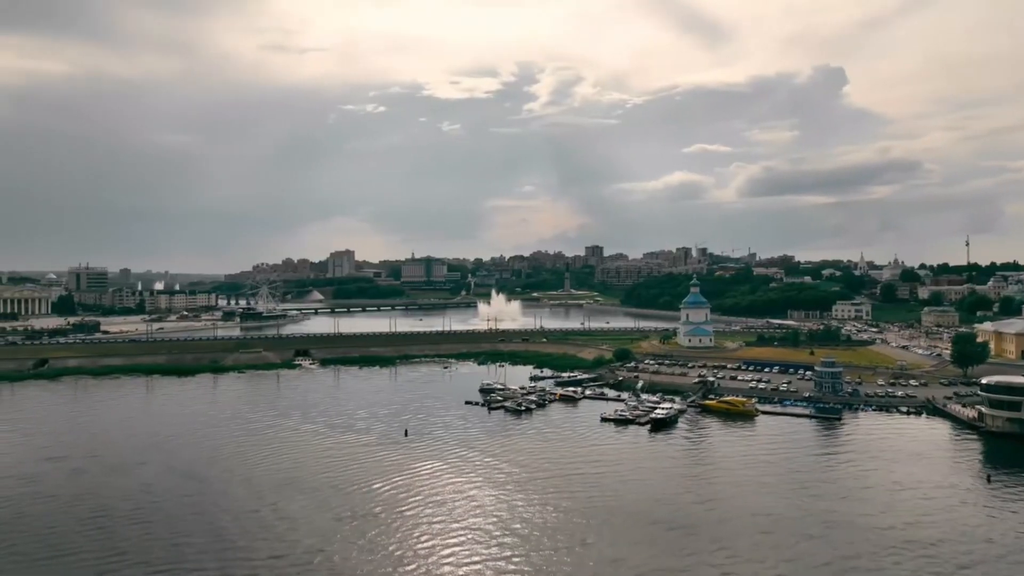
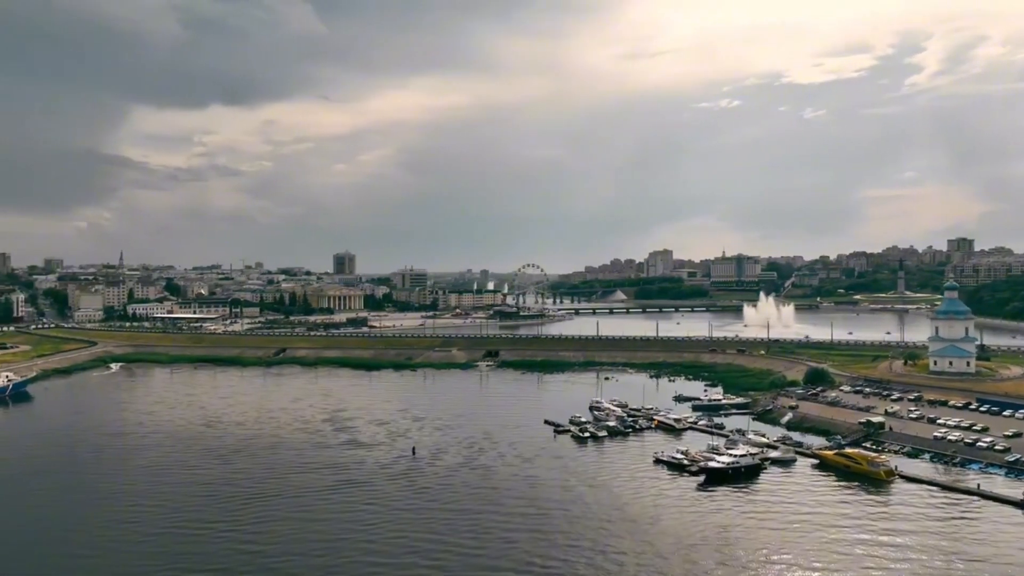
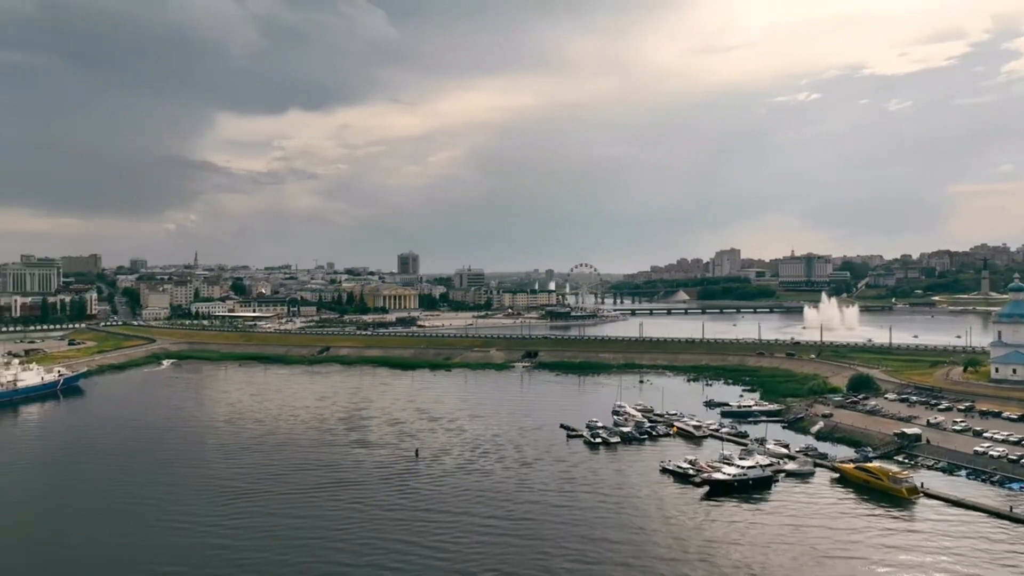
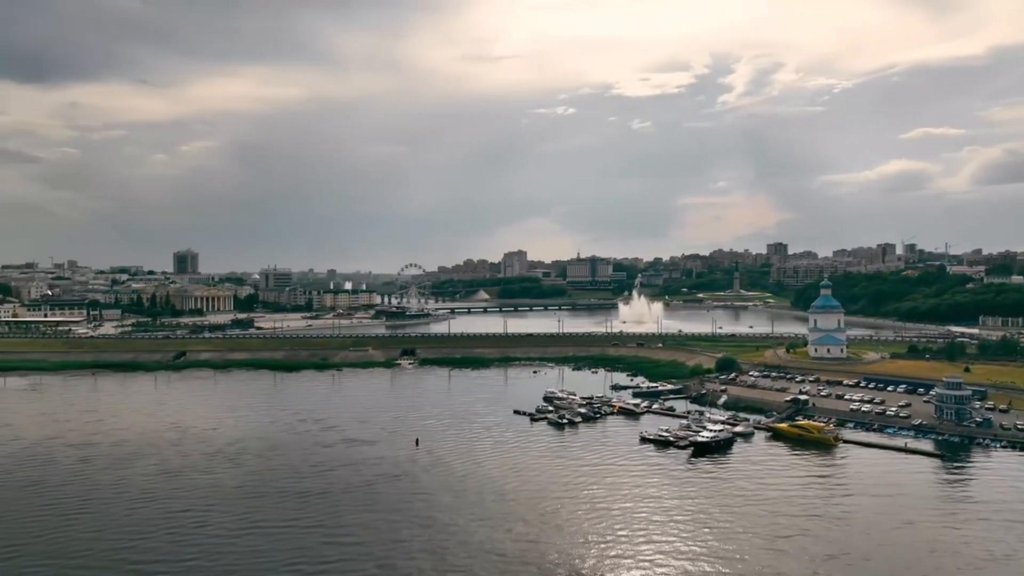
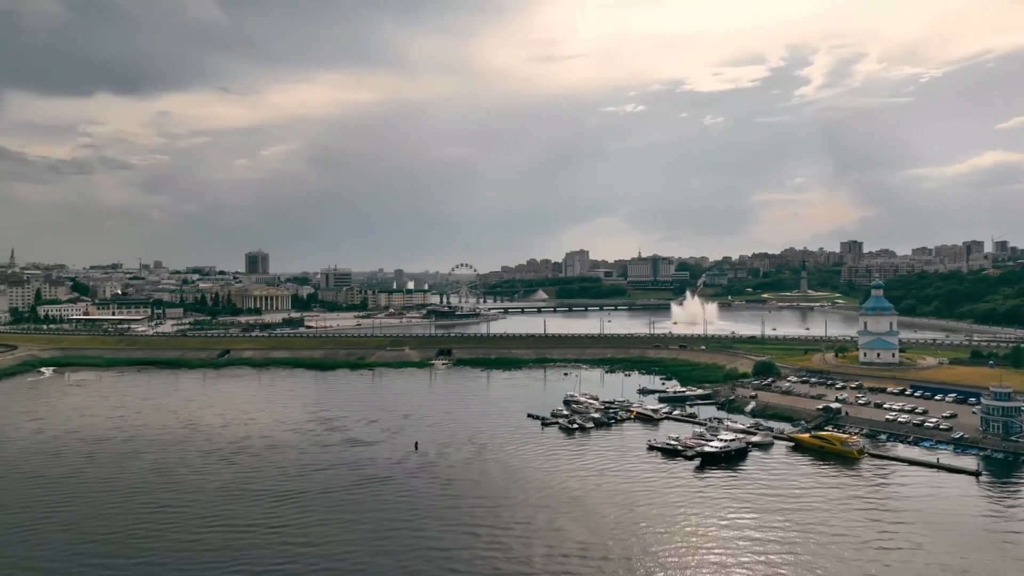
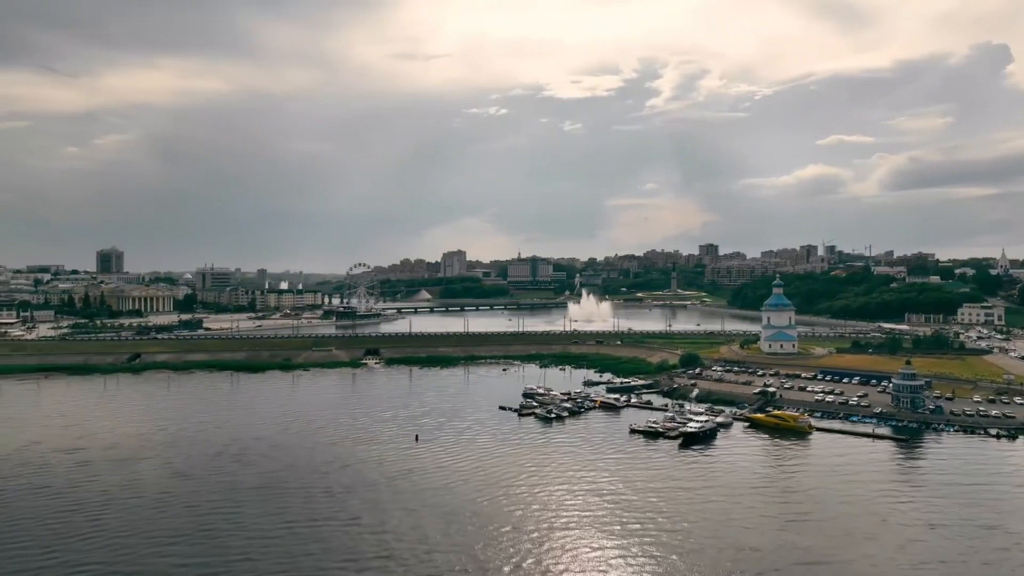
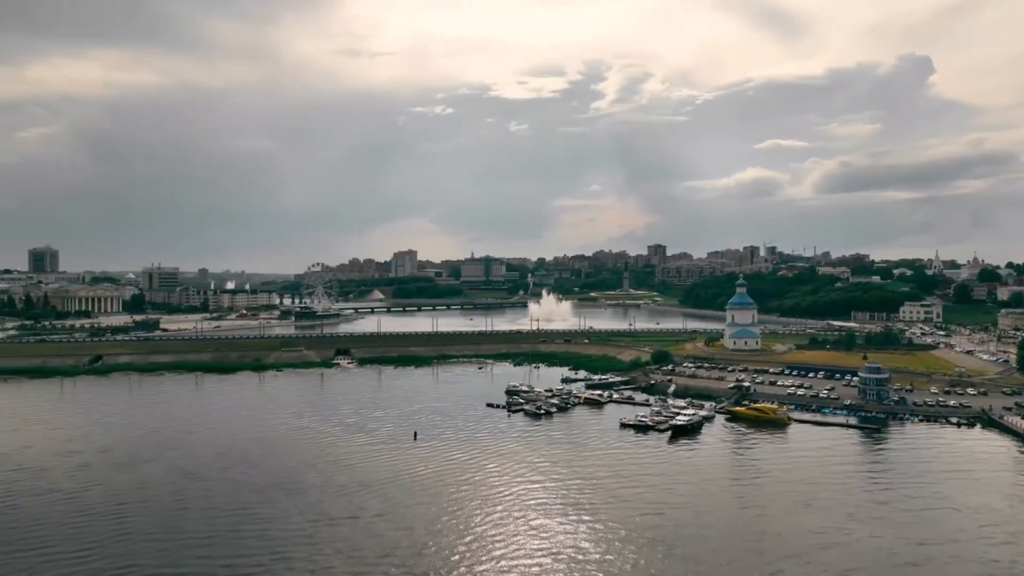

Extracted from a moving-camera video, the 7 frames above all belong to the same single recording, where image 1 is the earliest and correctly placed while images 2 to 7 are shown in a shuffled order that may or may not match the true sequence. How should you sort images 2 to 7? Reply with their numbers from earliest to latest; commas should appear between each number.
7, 6, 4, 5, 2, 3
